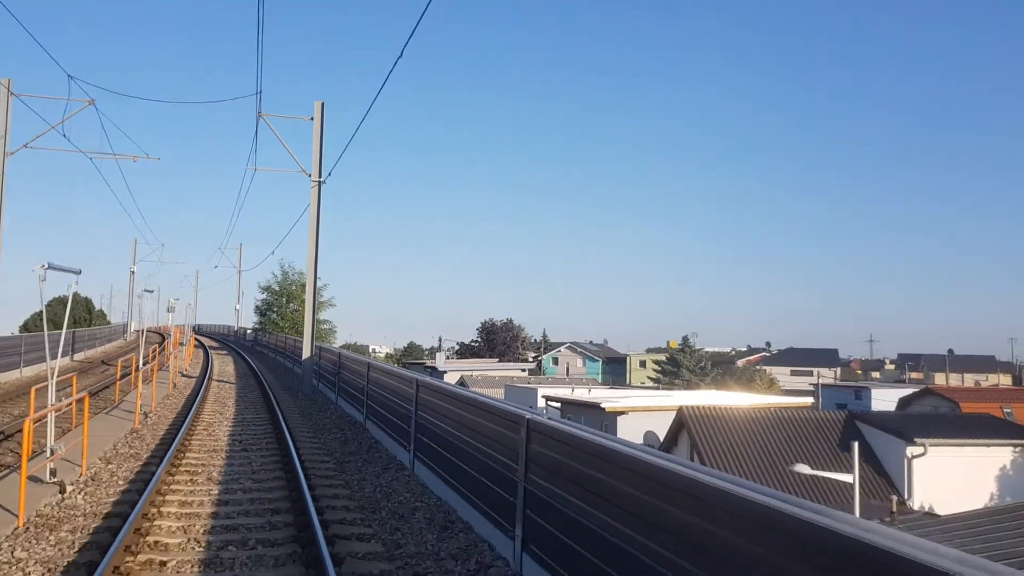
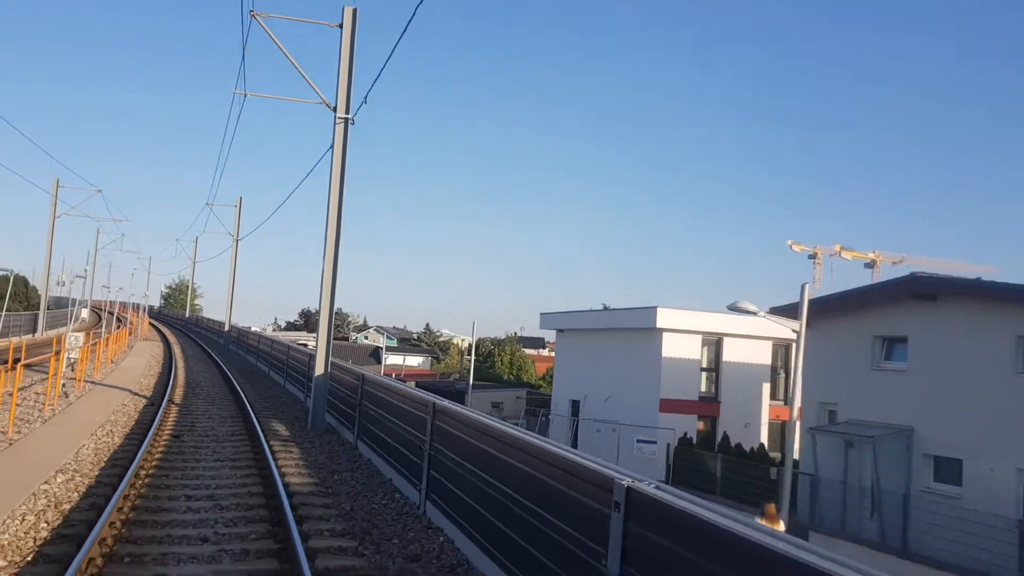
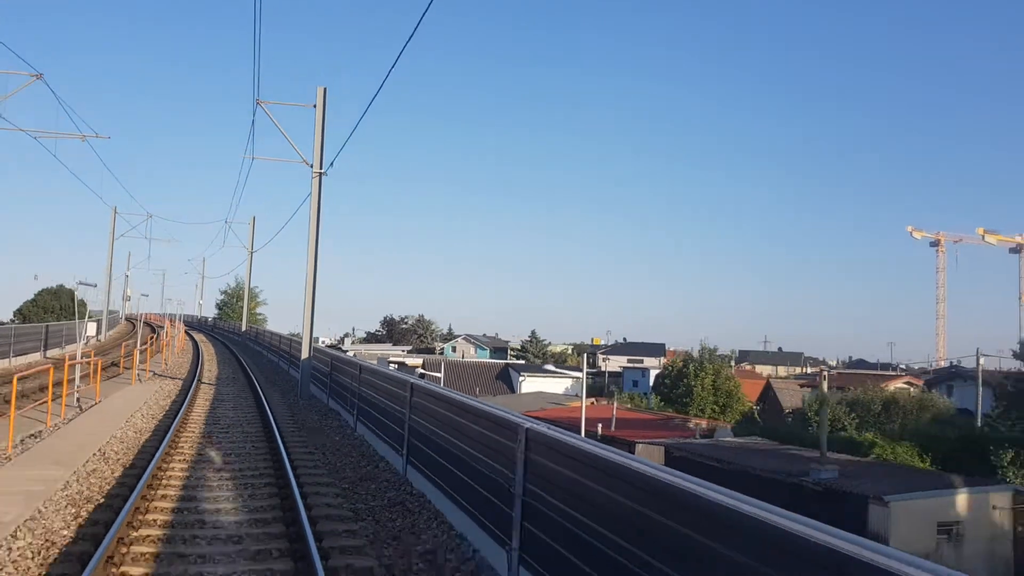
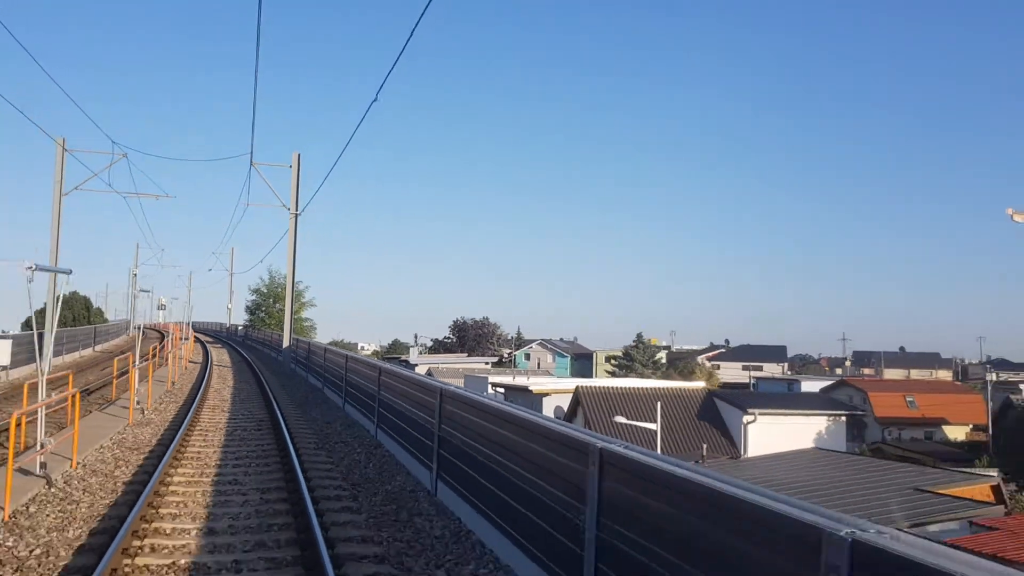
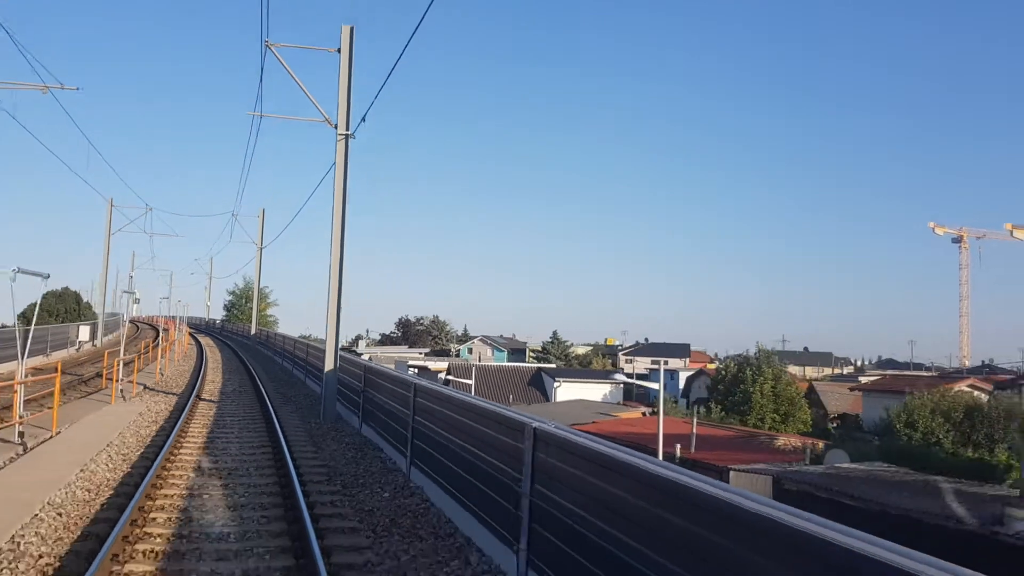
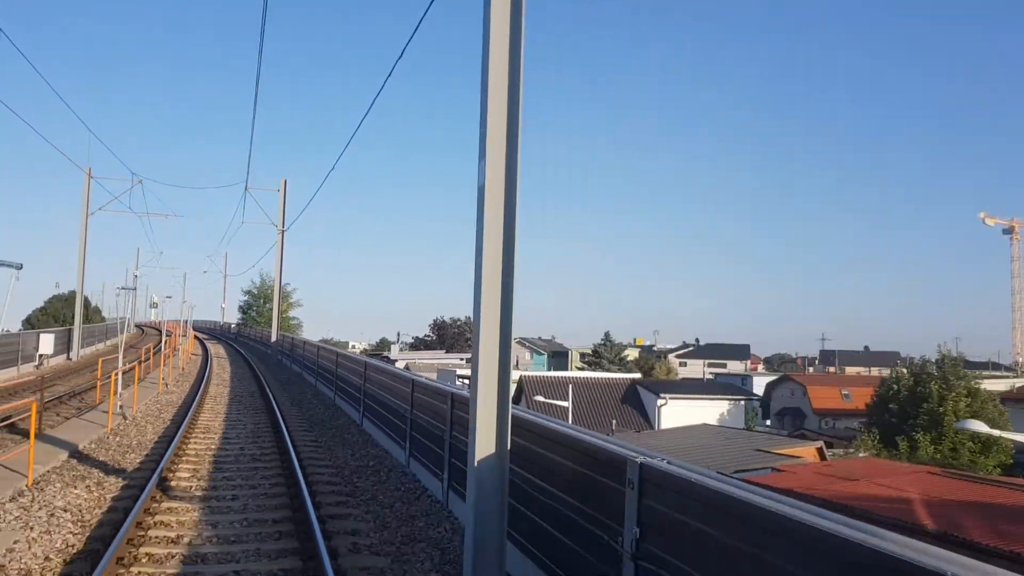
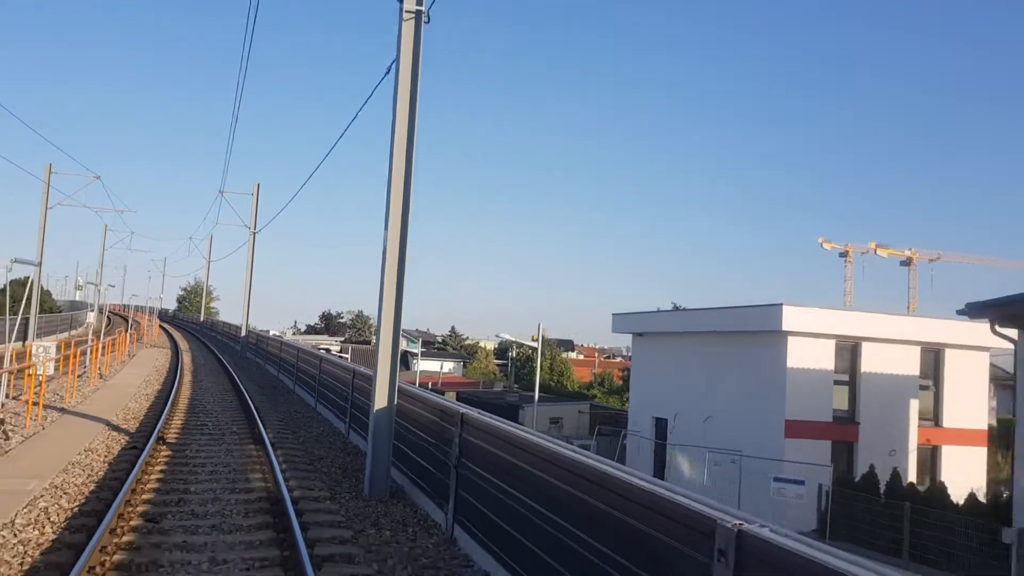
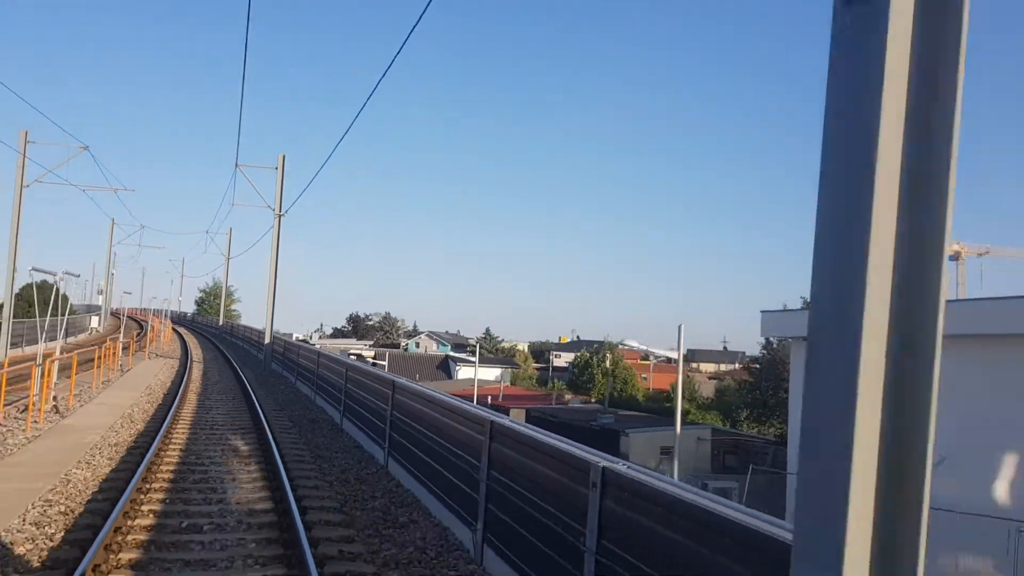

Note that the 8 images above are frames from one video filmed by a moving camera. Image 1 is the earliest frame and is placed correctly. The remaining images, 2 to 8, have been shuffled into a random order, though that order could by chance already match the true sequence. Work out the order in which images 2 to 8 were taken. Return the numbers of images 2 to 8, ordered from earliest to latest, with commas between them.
4, 6, 5, 3, 8, 7, 2
